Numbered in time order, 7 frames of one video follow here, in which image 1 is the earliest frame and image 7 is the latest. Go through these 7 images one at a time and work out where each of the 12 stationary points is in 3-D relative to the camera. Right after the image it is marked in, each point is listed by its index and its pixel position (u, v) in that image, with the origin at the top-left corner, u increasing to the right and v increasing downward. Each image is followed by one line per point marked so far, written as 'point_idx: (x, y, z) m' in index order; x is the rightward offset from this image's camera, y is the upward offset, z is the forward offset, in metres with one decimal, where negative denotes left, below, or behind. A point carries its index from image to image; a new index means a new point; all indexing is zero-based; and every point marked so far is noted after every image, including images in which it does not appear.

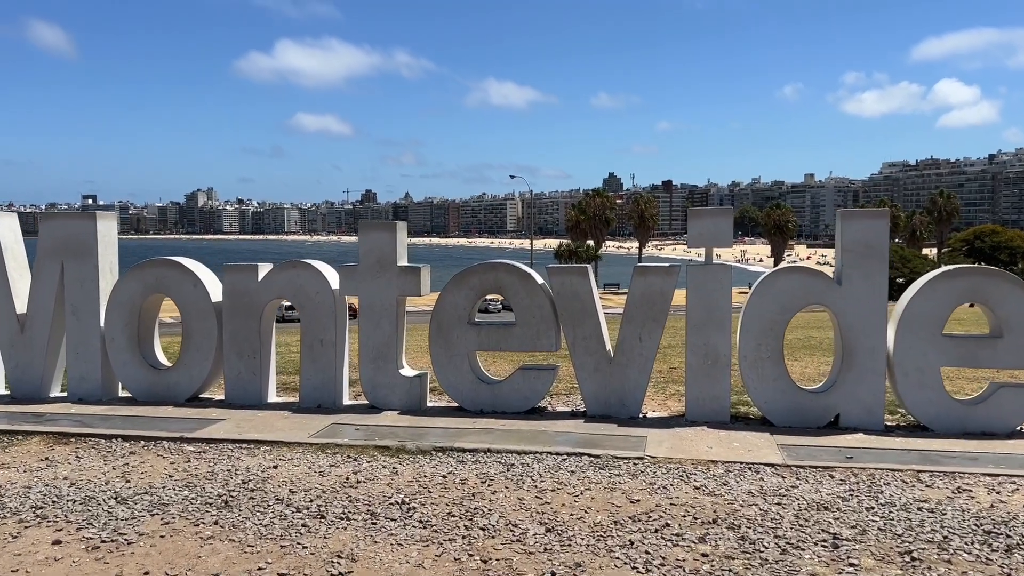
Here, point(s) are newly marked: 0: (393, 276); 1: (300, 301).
0: (-1.7, +0.2, +11.9) m
1: (-3.1, -0.2, +12.1) m
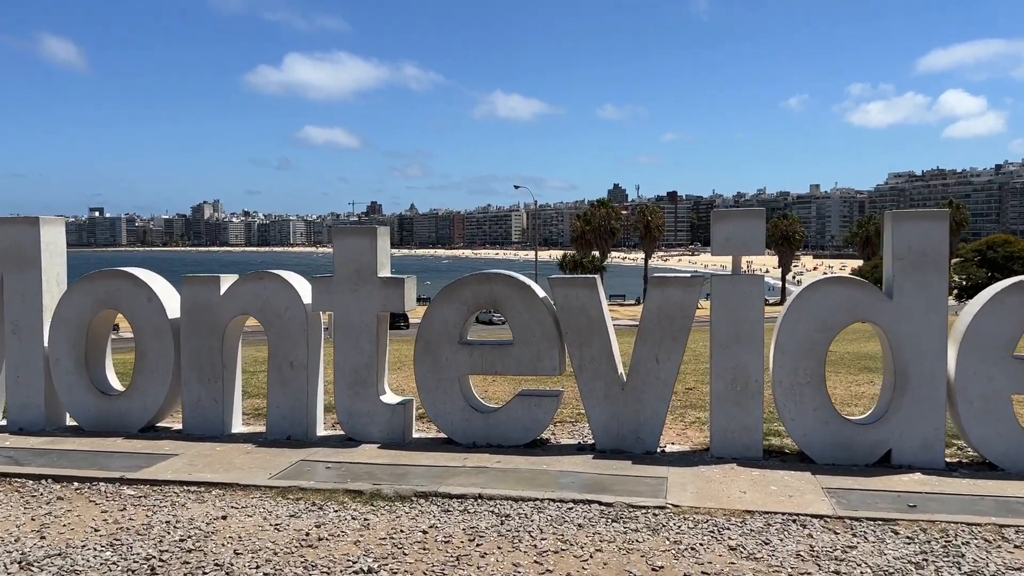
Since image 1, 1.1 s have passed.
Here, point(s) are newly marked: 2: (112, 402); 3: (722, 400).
0: (-1.7, 0.0, +10.4) m
1: (-3.1, -0.4, +10.6) m
2: (-5.3, -1.5, +11.1) m
3: (+2.4, -1.3, +9.7) m
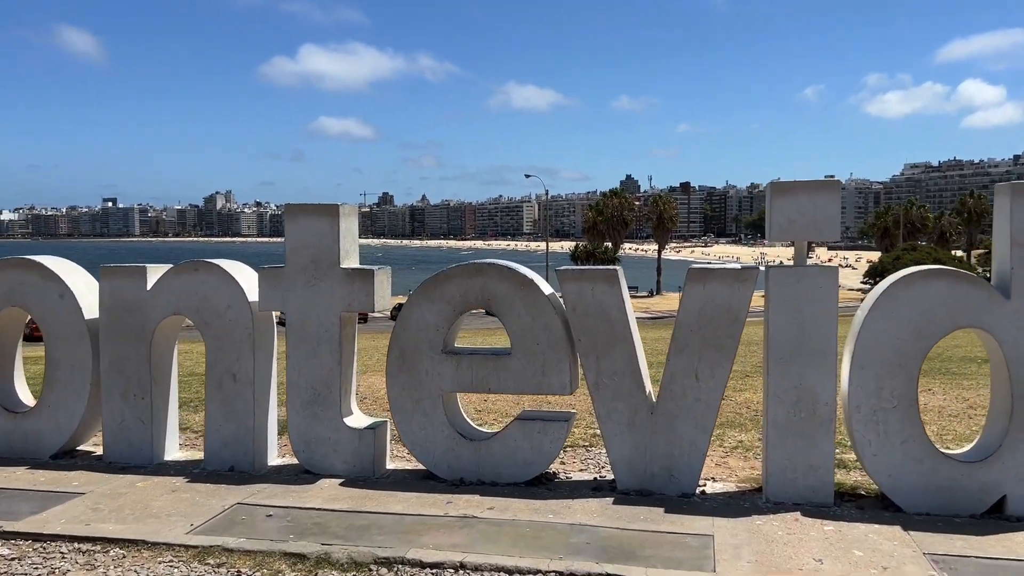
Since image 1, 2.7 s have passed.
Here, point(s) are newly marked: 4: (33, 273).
0: (-1.7, +0.1, +8.2) m
1: (-3.1, -0.3, +8.5) m
2: (-5.3, -1.4, +9.0) m
3: (+2.4, -1.3, +7.4) m
4: (-5.0, +0.2, +8.8) m
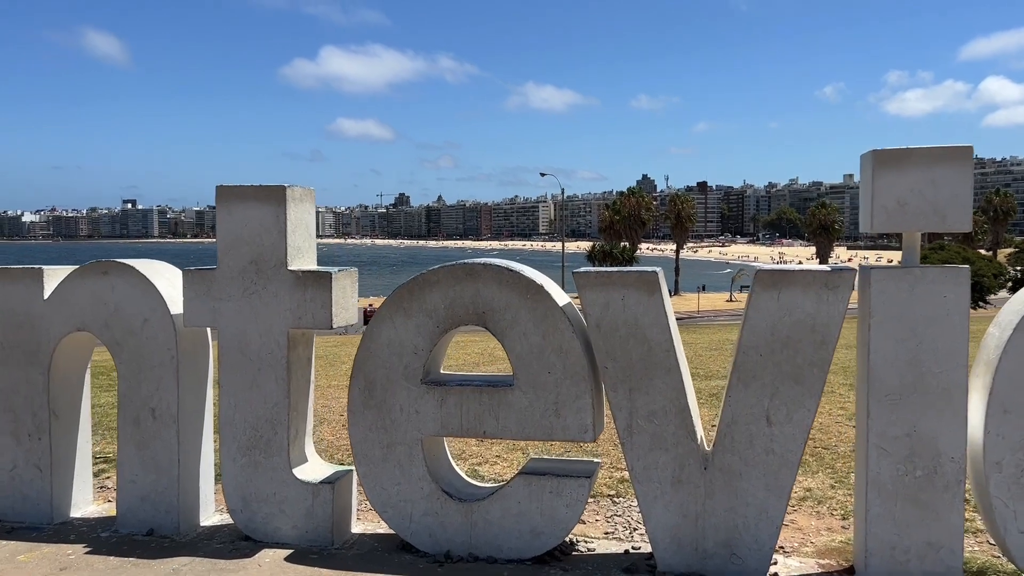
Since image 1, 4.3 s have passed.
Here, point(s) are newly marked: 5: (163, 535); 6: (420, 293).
0: (-1.7, 0.0, +6.2) m
1: (-3.1, -0.4, +6.5) m
2: (-5.3, -1.5, +7.1) m
3: (+2.4, -1.3, +5.4) m
4: (-5.0, +0.1, +6.9) m
5: (-2.7, -1.9, +6.5) m
6: (-0.7, 0.0, +6.0) m
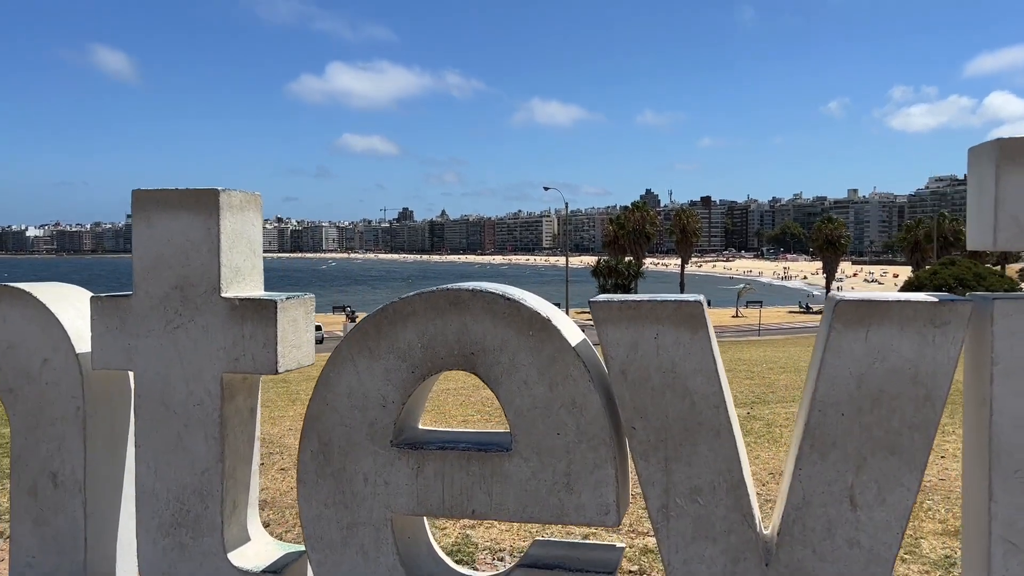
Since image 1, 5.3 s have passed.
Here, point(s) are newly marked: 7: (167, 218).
0: (-1.7, -0.2, +4.8) m
1: (-3.1, -0.6, +5.1) m
2: (-5.3, -1.7, +5.7) m
3: (+2.4, -1.5, +3.9) m
4: (-5.0, -0.1, +5.5) m
5: (-2.7, -2.1, +5.1) m
6: (-0.7, -0.2, +4.6) m
7: (-2.0, +0.4, +4.9) m
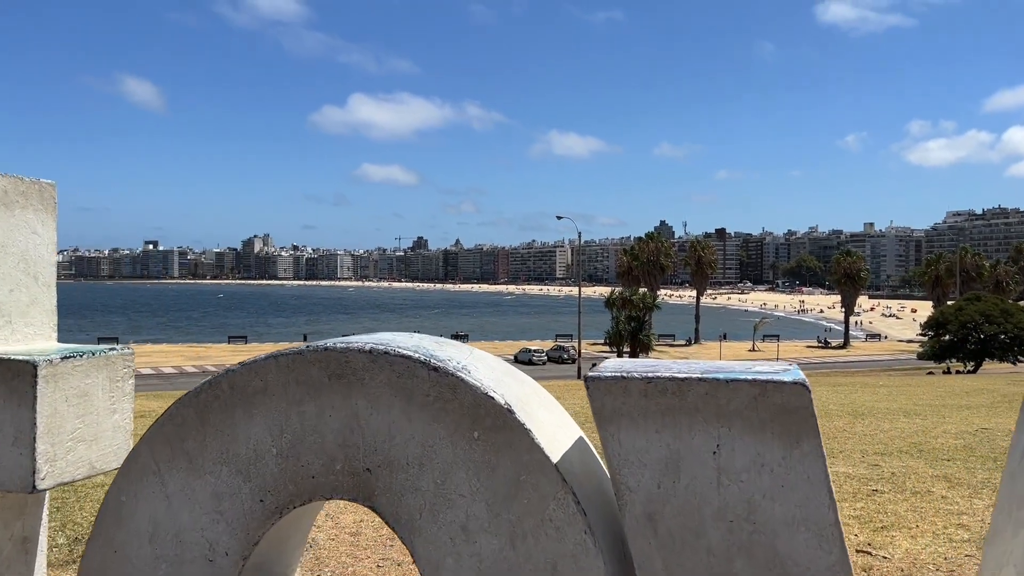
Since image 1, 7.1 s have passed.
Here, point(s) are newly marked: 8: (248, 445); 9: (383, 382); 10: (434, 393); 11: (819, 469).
0: (-1.9, -0.4, +2.8) m
1: (-3.3, -0.7, +3.1) m
2: (-5.5, -1.9, +3.6) m
3: (+2.1, -1.7, +1.8) m
4: (-5.2, -0.3, +3.6) m
5: (-2.9, -2.3, +3.0) m
6: (-0.9, -0.4, +2.5) m
7: (-2.2, +0.2, +2.9) m
8: (-0.8, -0.5, +2.5) m
9: (-0.4, -0.3, +2.4) m
10: (-0.2, -0.3, +2.3) m
11: (+0.8, -0.5, +2.1) m
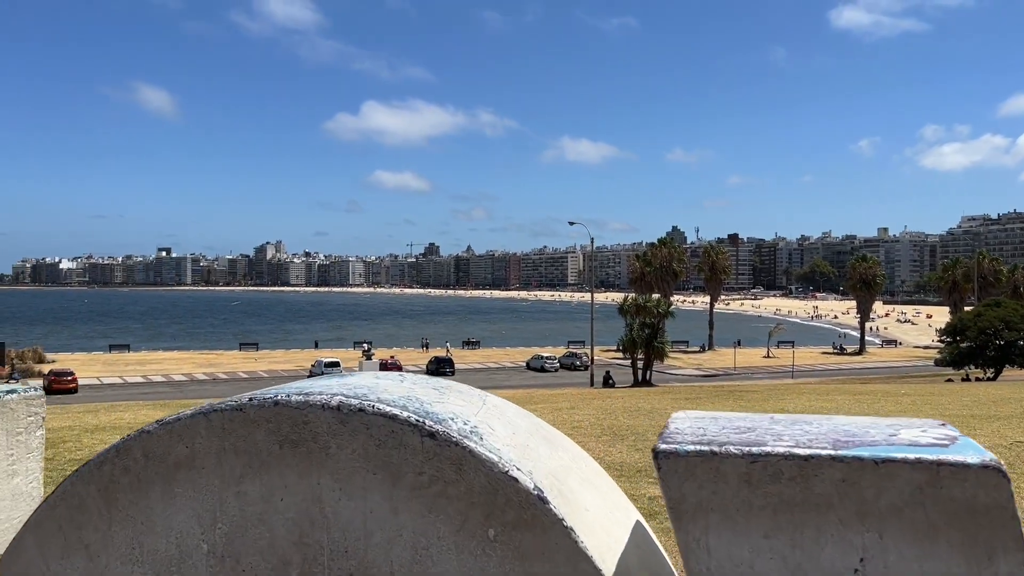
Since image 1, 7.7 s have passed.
0: (-1.8, -0.4, +2.1) m
1: (-3.2, -0.8, +2.4) m
2: (-5.4, -1.9, +3.0) m
3: (+2.2, -1.7, +1.0) m
4: (-5.1, -0.3, +2.9) m
5: (-2.8, -2.3, +2.3) m
6: (-0.8, -0.4, +1.8) m
7: (-2.1, +0.2, +2.2) m
8: (-0.7, -0.5, +1.8) m
9: (-0.3, -0.3, +1.6) m
10: (-0.1, -0.4, +1.6) m
11: (+0.9, -0.5, +1.4) m
